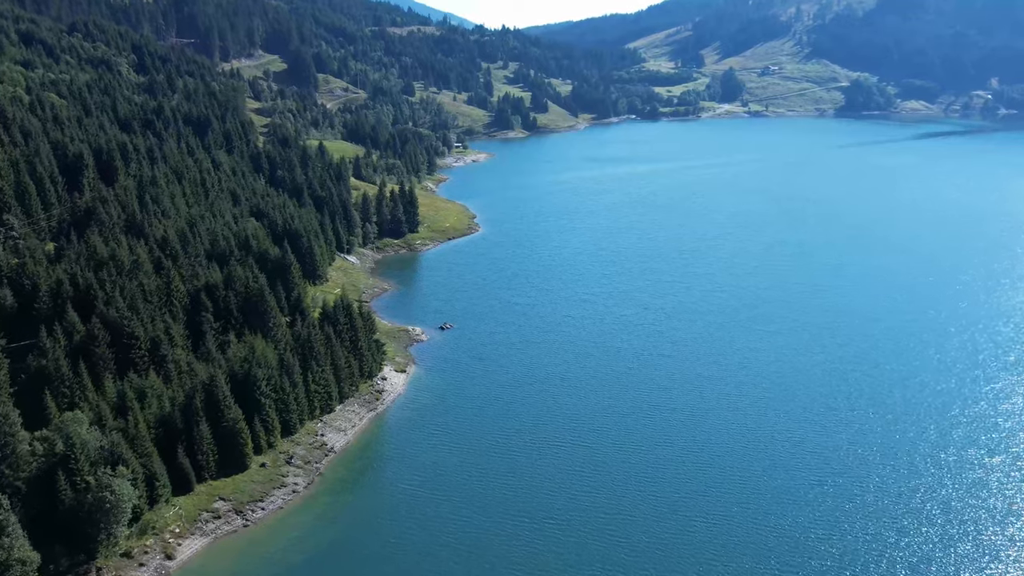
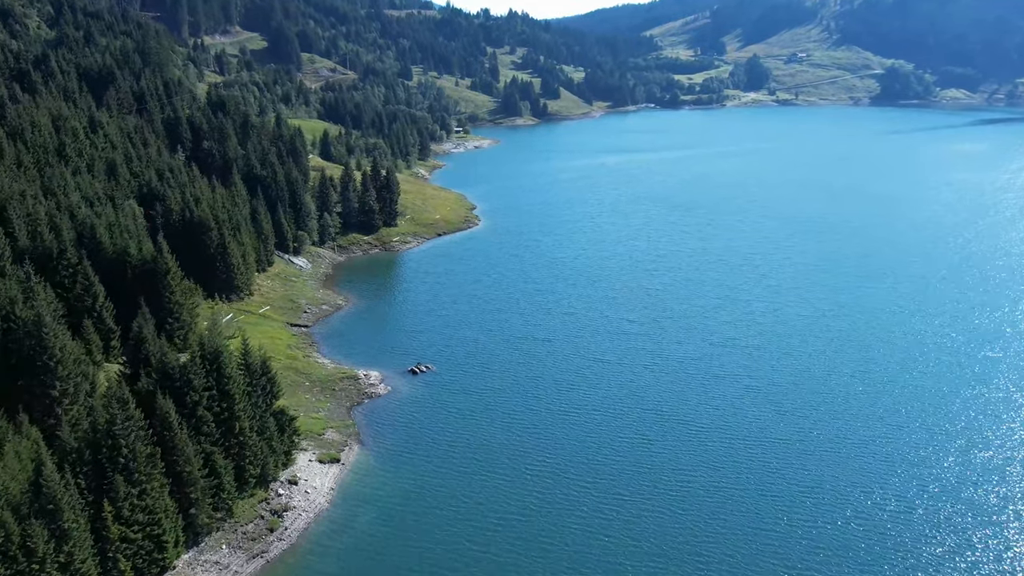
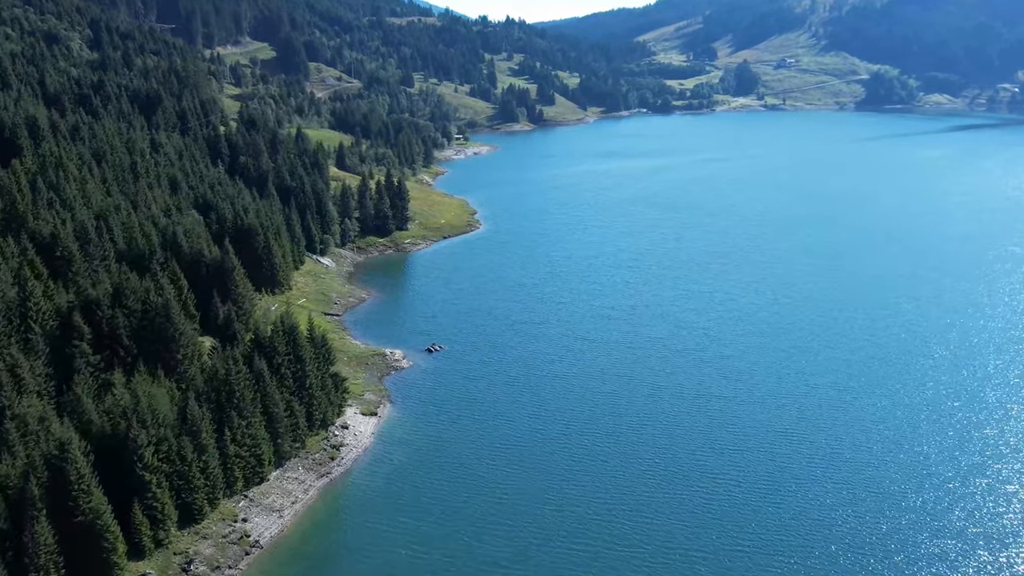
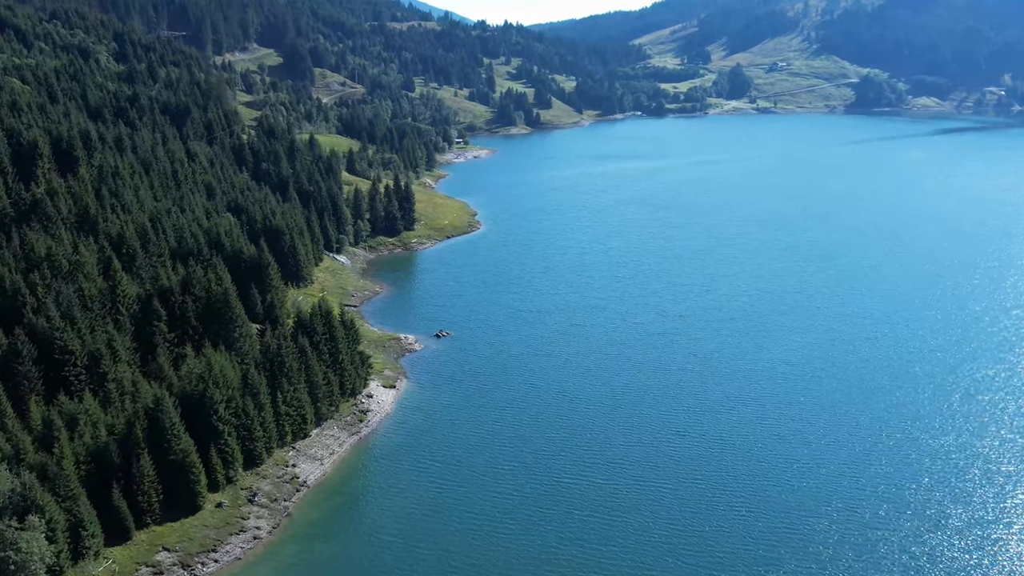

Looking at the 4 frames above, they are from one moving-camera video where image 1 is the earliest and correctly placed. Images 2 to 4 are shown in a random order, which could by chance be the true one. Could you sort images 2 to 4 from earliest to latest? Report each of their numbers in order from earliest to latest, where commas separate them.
4, 3, 2
